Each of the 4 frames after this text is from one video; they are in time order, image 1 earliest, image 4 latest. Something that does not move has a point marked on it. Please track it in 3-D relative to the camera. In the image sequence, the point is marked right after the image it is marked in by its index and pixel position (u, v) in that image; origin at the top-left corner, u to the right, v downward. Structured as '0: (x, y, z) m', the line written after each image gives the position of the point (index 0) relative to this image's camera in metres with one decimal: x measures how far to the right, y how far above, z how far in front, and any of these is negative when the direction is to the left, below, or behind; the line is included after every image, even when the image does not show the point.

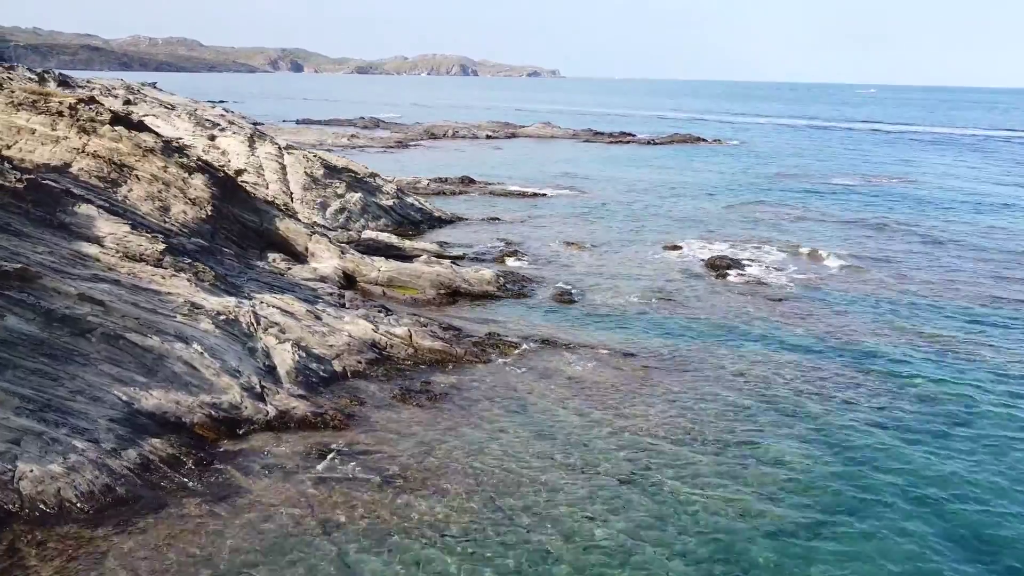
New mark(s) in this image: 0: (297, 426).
0: (-4.5, -2.8, +16.8) m
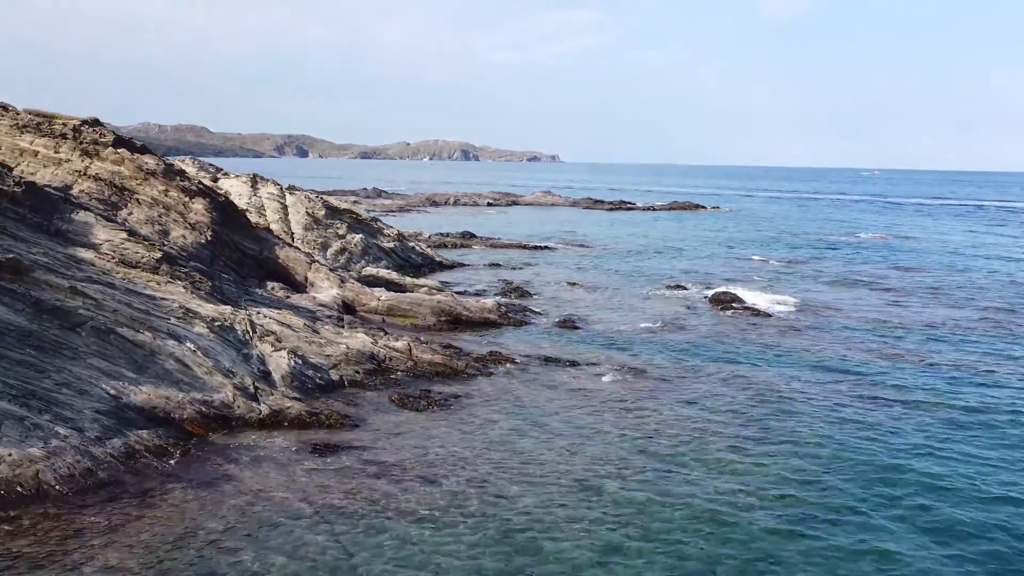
0: (-4.4, -2.7, +16.2) m
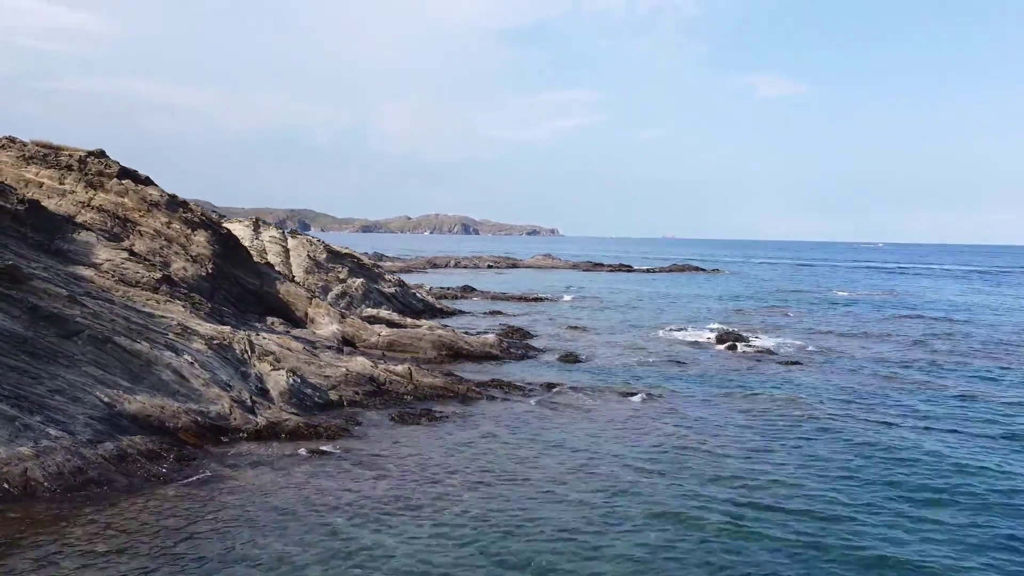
0: (-4.4, -2.9, +15.7) m
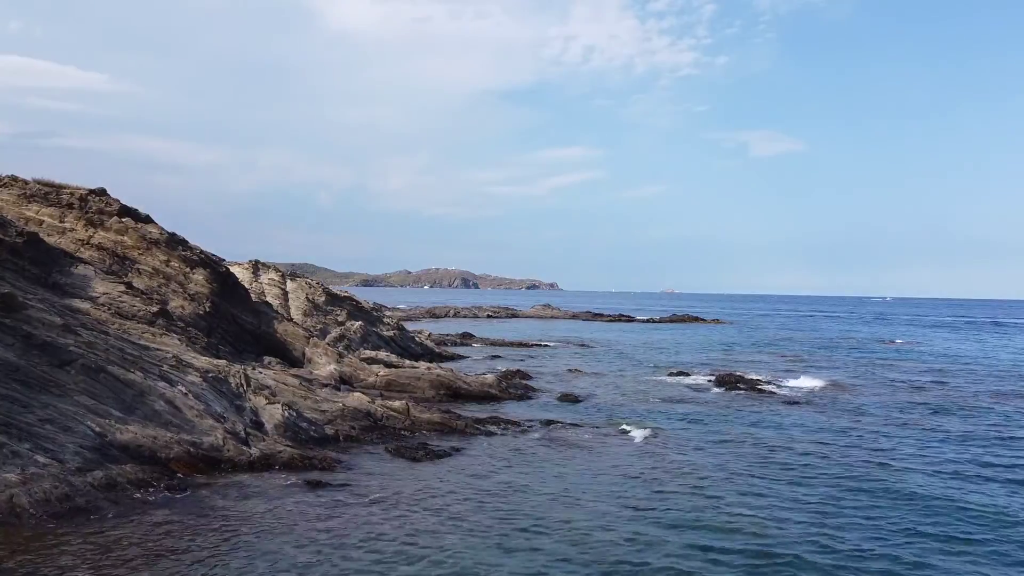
0: (-4.4, -3.4, +15.4) m
